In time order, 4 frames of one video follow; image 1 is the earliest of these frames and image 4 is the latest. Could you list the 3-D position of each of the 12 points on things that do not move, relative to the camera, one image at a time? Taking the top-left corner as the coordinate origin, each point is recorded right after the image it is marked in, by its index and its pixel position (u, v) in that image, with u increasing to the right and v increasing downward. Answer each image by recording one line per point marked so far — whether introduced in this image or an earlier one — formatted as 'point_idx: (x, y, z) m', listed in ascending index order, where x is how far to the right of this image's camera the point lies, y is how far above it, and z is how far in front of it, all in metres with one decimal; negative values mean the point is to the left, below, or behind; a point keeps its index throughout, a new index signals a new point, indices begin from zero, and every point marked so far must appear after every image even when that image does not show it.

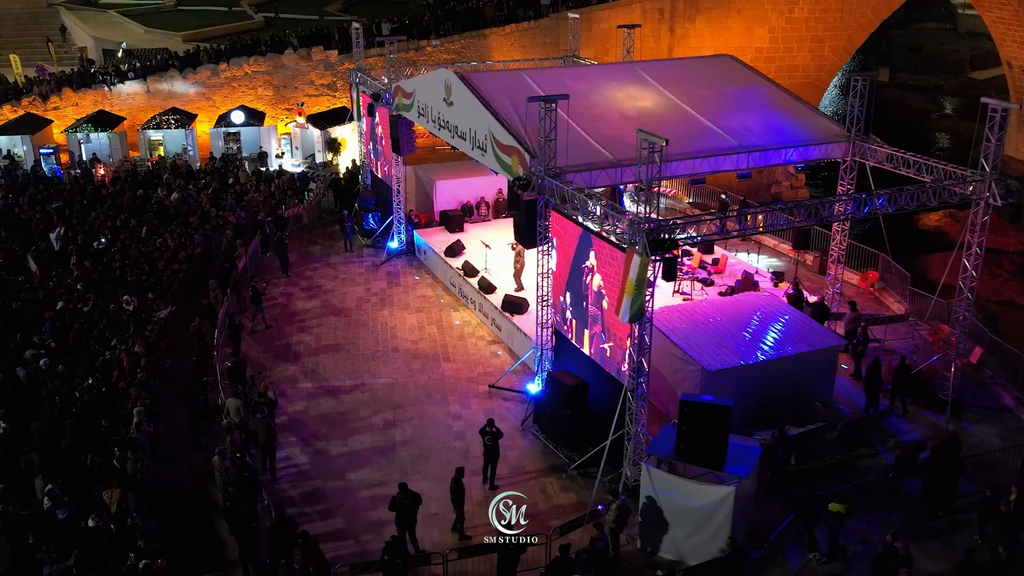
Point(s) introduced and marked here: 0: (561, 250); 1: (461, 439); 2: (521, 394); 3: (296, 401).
0: (+0.6, +0.4, +11.4) m
1: (-0.6, -1.8, +11.6) m
2: (+0.1, -1.4, +12.7) m
3: (-2.8, -1.5, +12.5) m
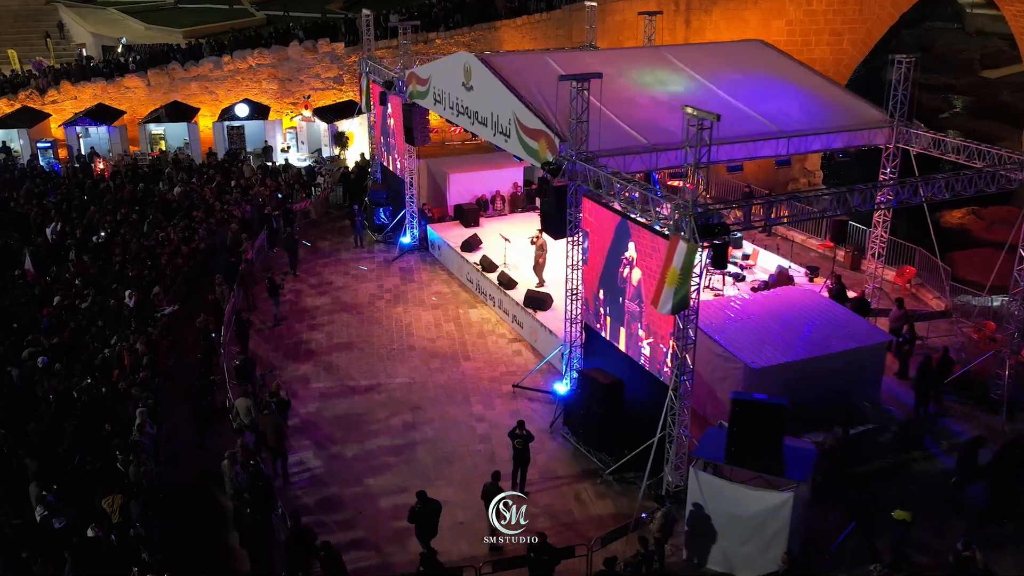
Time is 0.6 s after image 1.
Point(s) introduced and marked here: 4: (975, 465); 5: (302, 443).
0: (+0.9, +0.5, +10.6) m
1: (-0.3, -1.7, +10.9) m
2: (+0.4, -1.3, +11.9) m
3: (-2.5, -1.4, +11.8) m
4: (+4.5, -1.7, +9.4) m
5: (-2.4, -1.7, +10.8) m
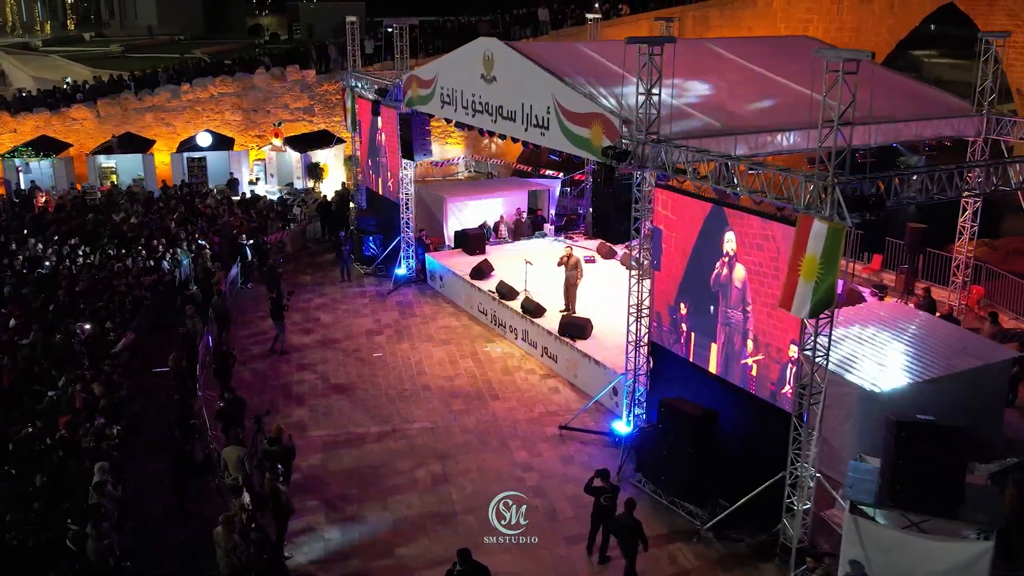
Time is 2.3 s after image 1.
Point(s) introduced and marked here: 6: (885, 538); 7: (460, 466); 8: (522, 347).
0: (+1.4, +0.4, +8.6) m
1: (+0.3, -1.9, +8.6) m
2: (+0.9, -1.5, +9.8) m
3: (-2.0, -1.6, +9.5) m
4: (+5.1, -1.7, +7.5) m
5: (-1.8, -1.9, +8.5) m
6: (+2.5, -1.7, +6.5) m
7: (-0.5, -1.7, +9.2) m
8: (+0.1, -0.7, +12.2) m
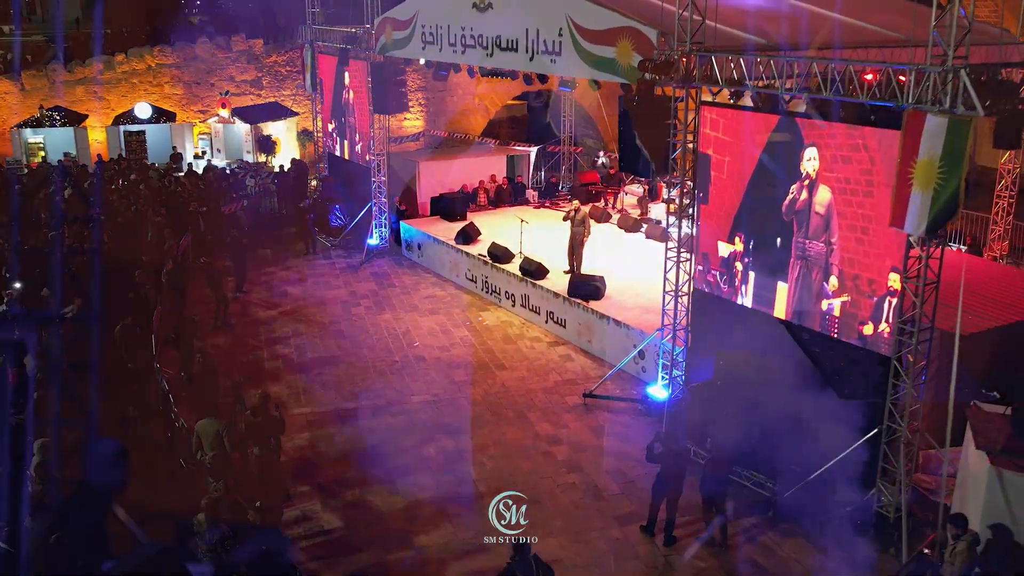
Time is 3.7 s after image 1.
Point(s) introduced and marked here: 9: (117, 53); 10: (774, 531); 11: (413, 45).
0: (+1.6, +0.9, +7.4) m
1: (+0.5, -1.4, +7.3) m
2: (+1.1, -1.0, +8.5) m
3: (-1.8, -1.2, +8.0) m
4: (+5.4, -1.1, +6.4) m
5: (-1.6, -1.5, +7.0) m
6: (+2.8, -1.2, +5.3) m
7: (-0.3, -1.2, +7.8) m
8: (+0.1, -0.3, +10.9) m
9: (-7.9, +4.7, +19.5) m
10: (+1.7, -1.6, +6.4) m
11: (-1.2, +2.9, +11.5) m
